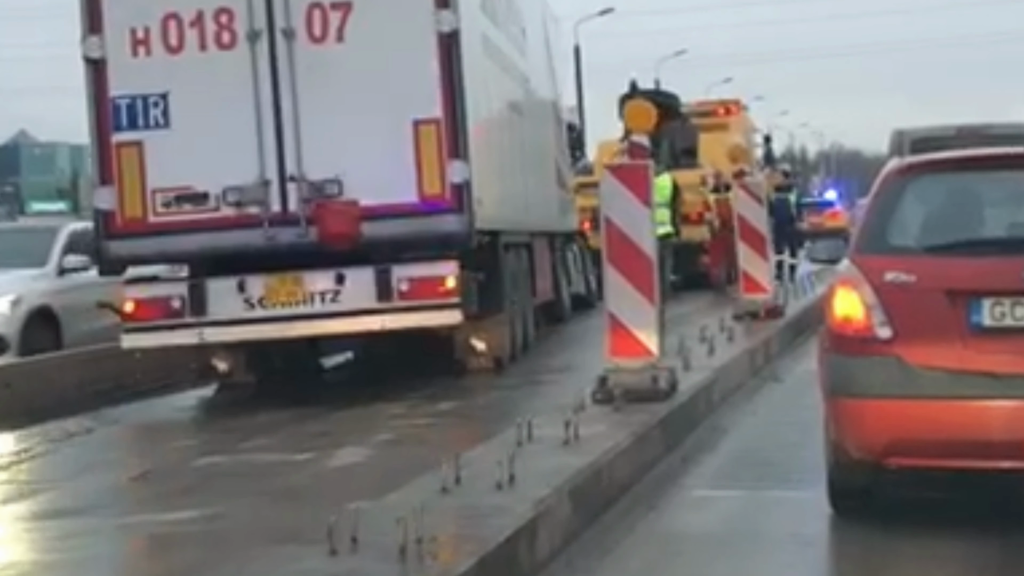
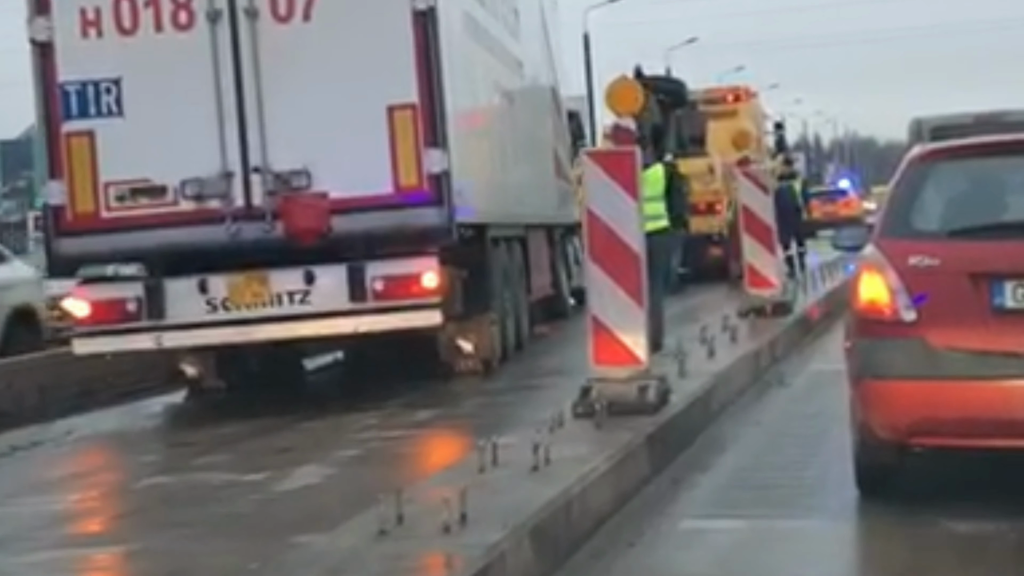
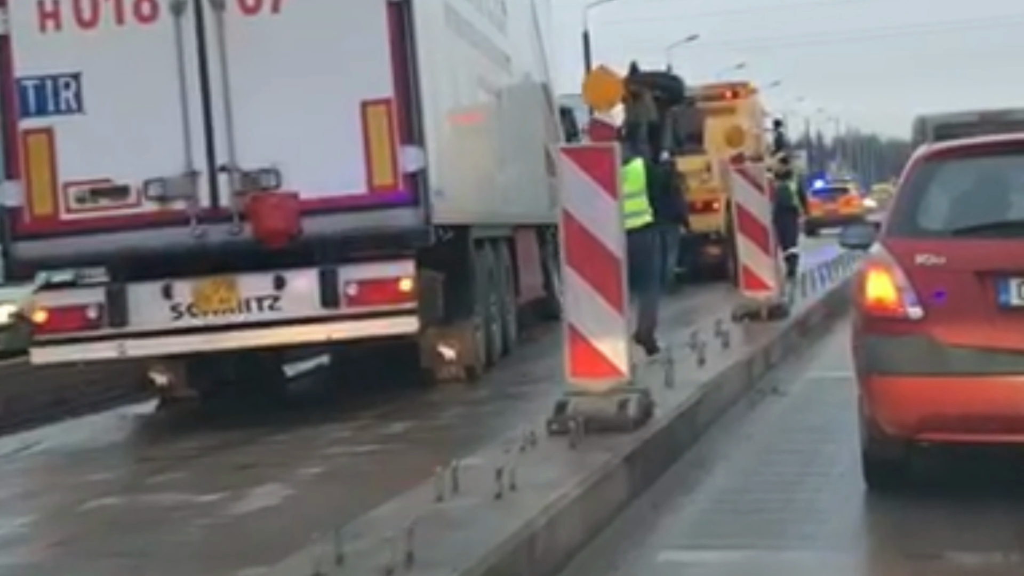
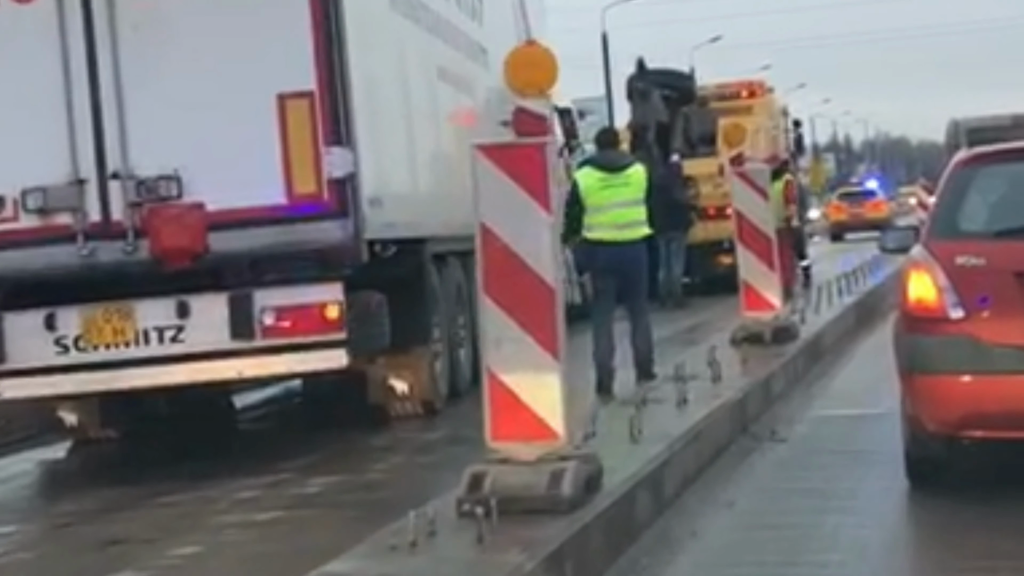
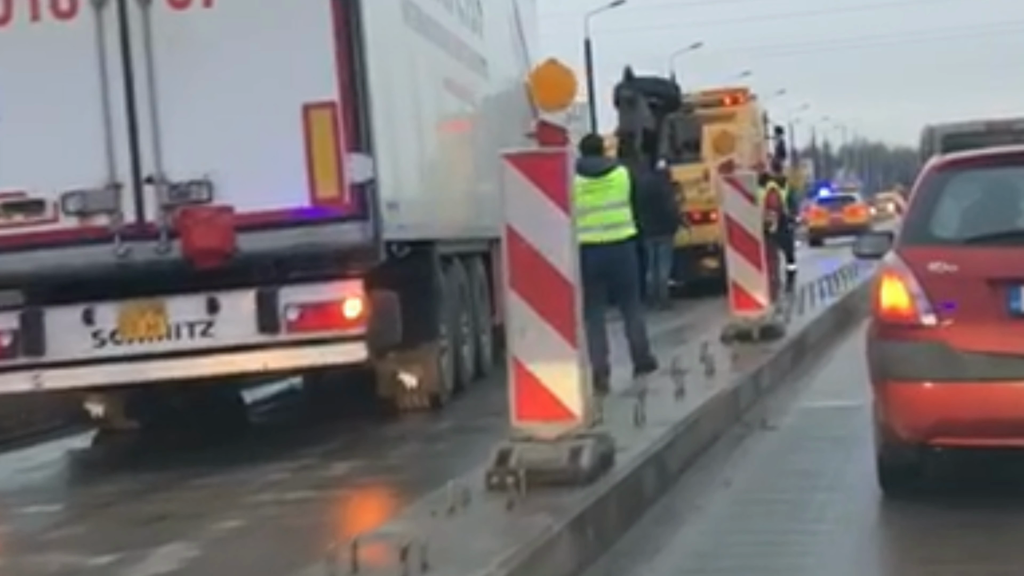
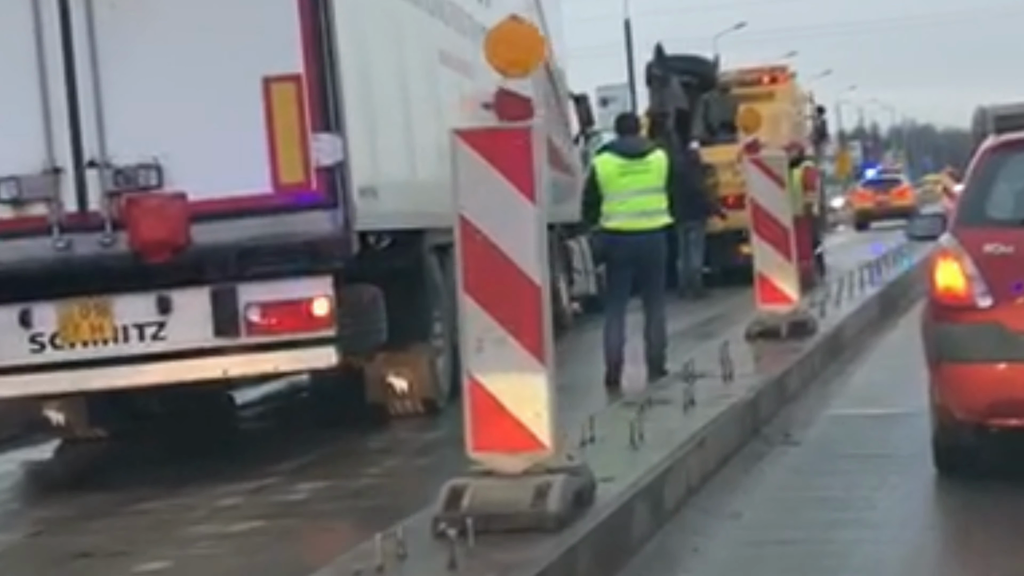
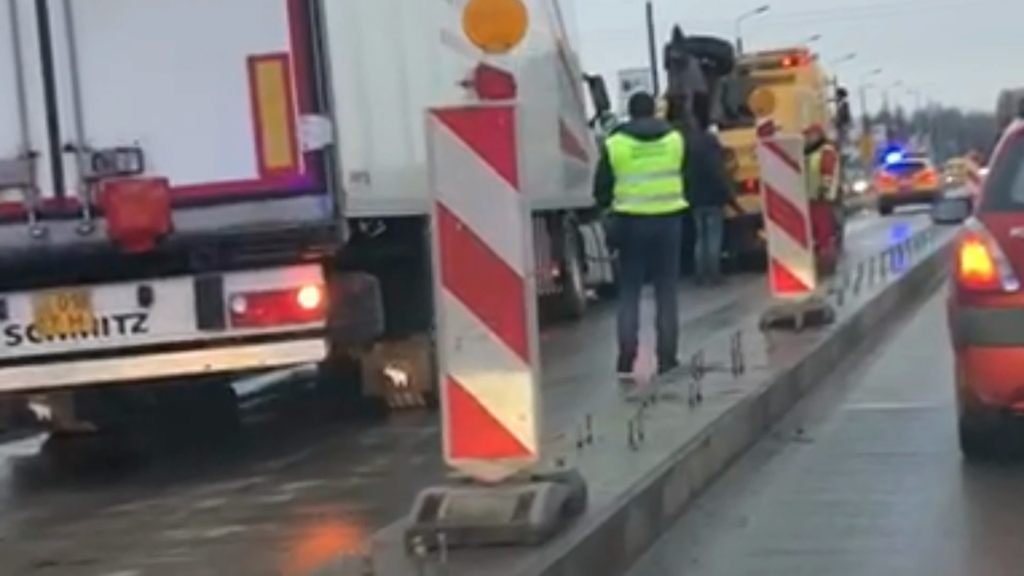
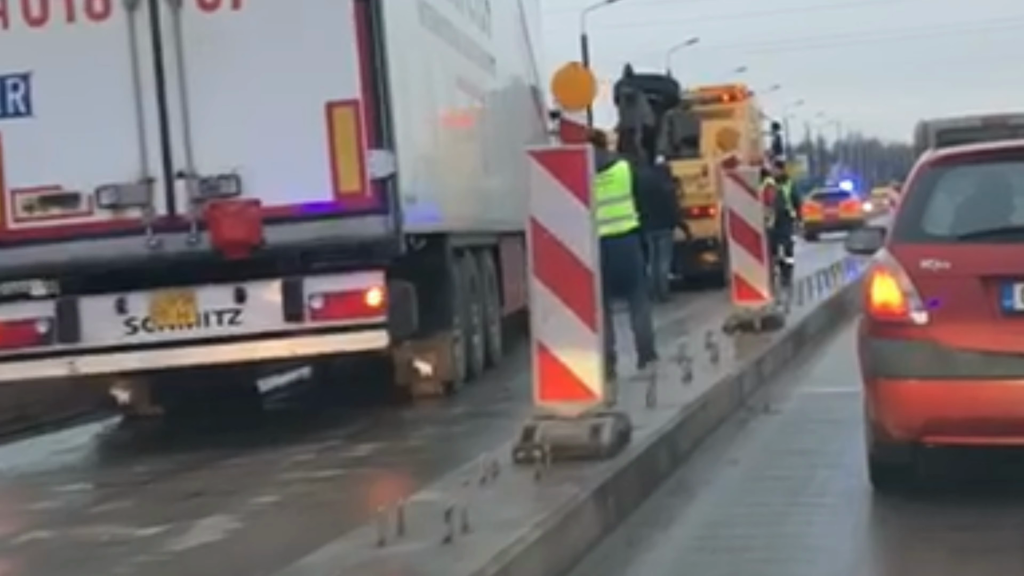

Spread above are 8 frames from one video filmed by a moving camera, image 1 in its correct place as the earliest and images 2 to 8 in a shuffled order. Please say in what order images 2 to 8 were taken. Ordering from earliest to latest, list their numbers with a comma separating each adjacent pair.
2, 3, 8, 5, 4, 6, 7
